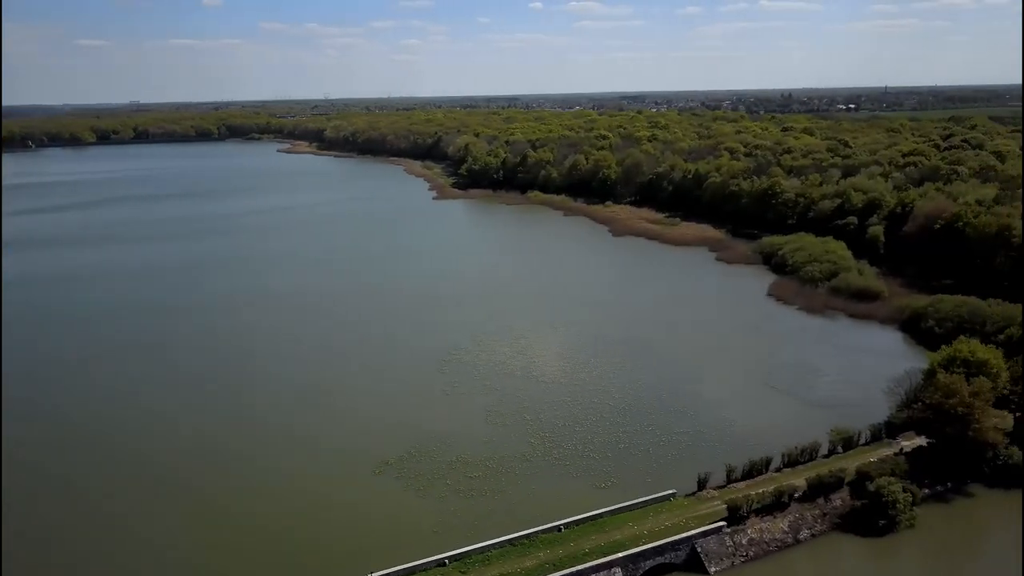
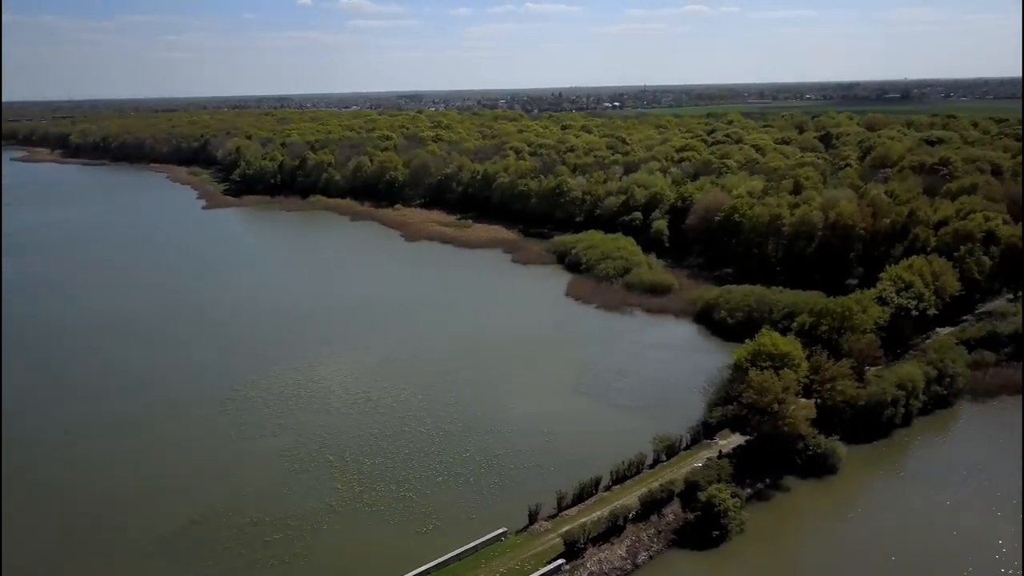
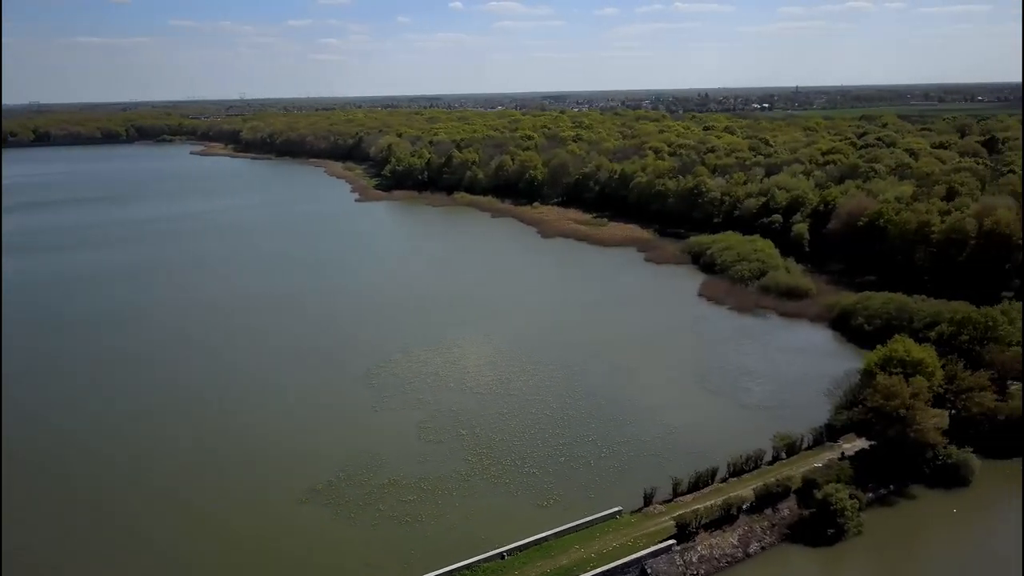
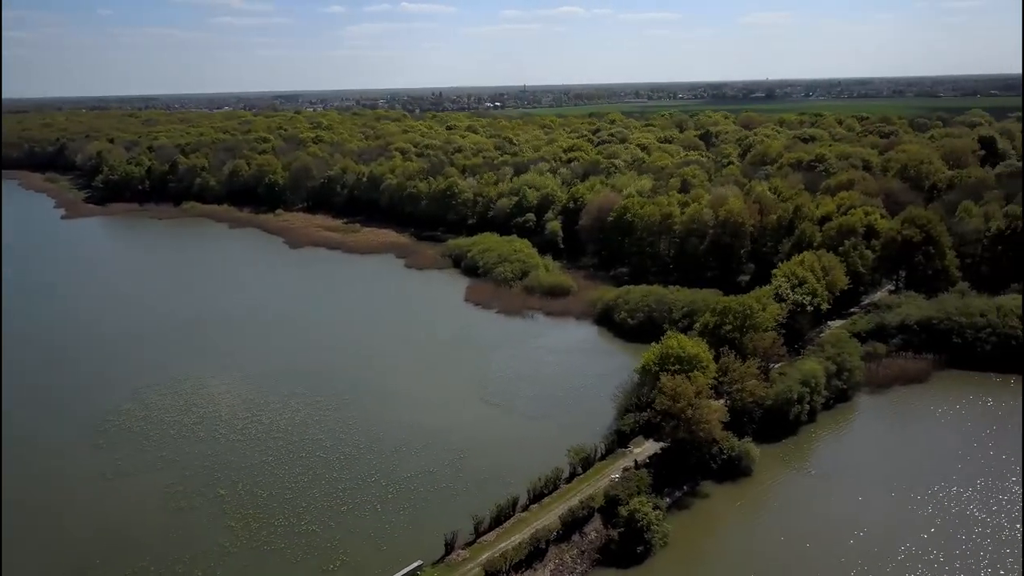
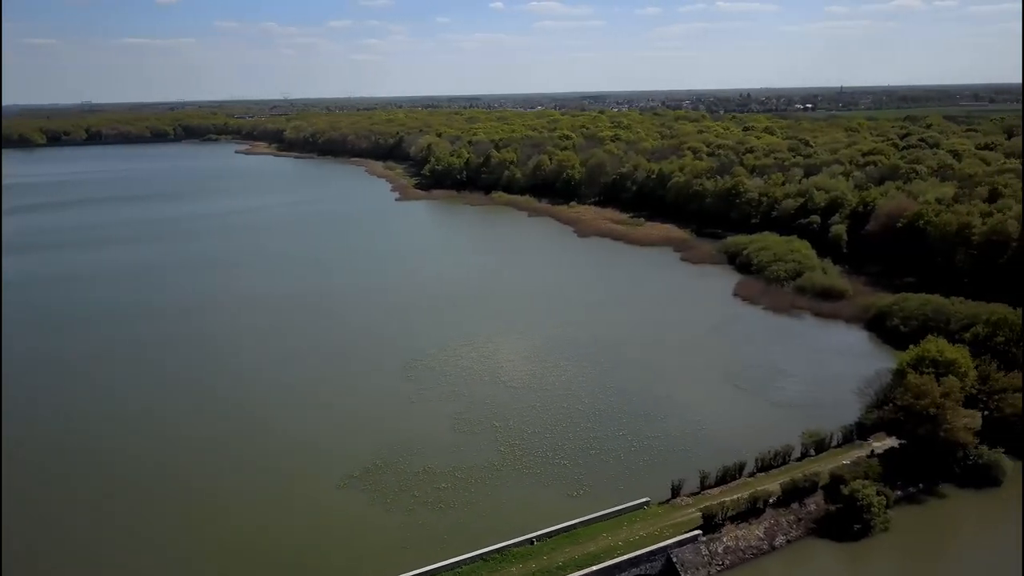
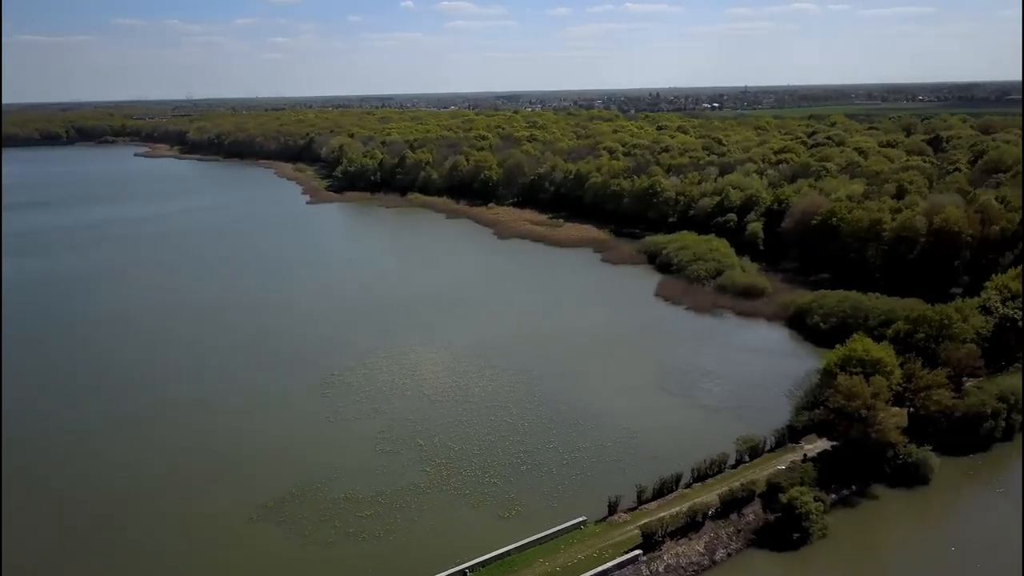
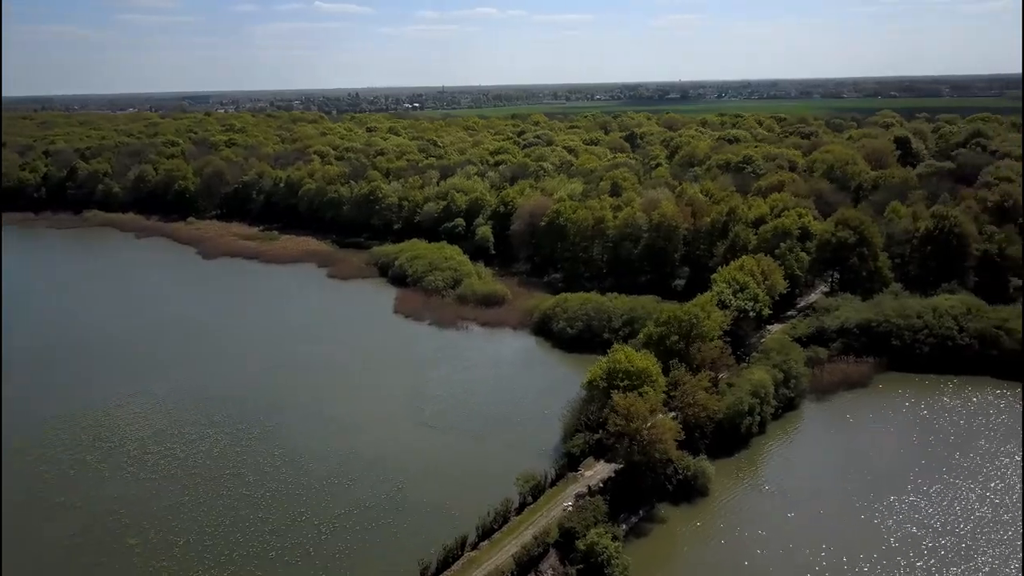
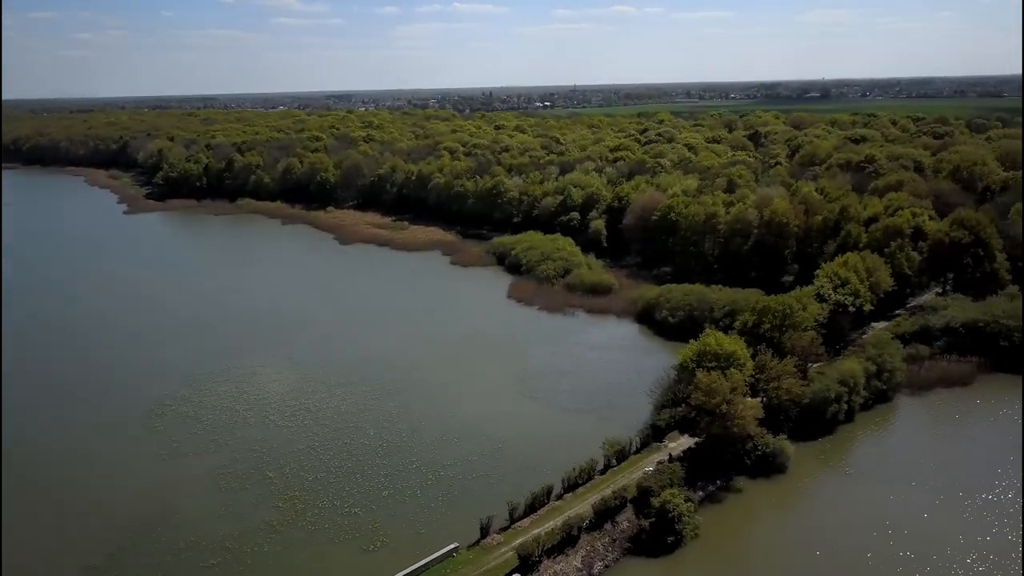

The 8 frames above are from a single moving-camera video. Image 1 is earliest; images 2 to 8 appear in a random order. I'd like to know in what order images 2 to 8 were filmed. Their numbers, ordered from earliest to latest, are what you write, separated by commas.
5, 3, 6, 2, 8, 4, 7
